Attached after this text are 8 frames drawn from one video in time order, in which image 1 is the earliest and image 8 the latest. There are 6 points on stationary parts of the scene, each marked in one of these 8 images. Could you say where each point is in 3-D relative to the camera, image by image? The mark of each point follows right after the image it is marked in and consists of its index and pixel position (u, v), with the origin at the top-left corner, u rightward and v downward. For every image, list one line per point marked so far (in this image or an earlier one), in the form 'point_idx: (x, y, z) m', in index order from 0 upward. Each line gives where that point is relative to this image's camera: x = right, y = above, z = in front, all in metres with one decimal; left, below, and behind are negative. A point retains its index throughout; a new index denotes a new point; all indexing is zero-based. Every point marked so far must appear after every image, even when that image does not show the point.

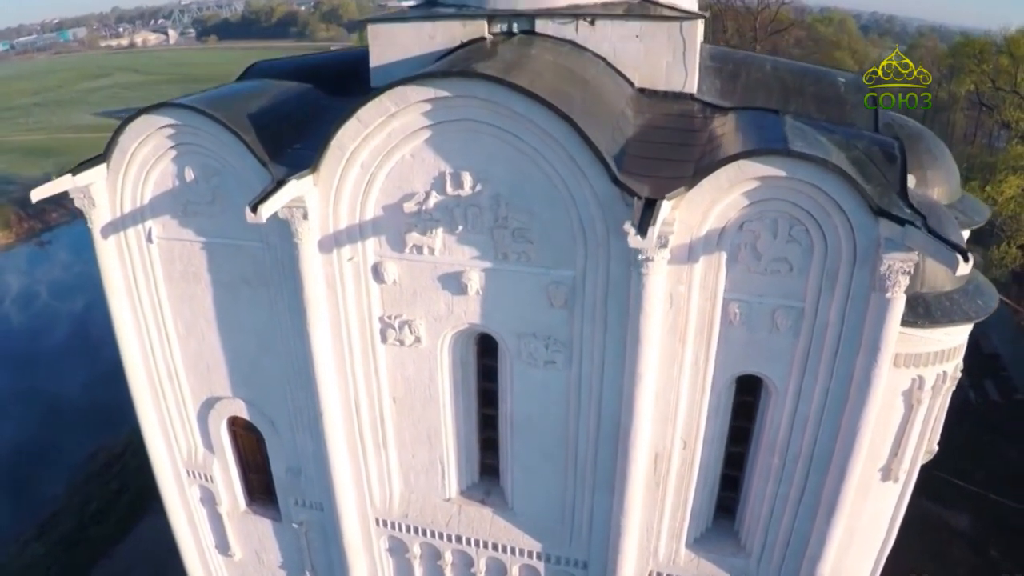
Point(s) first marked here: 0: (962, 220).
0: (+5.0, +0.7, +8.0) m
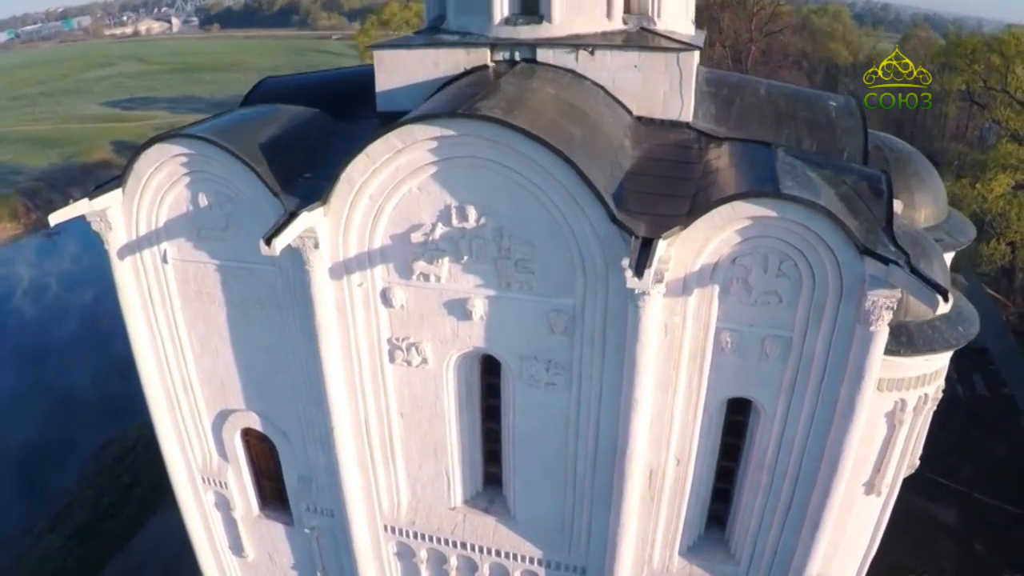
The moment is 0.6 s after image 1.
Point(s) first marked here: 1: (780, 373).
0: (+5.0, +0.5, +8.3) m
1: (+2.4, -0.8, +6.4) m
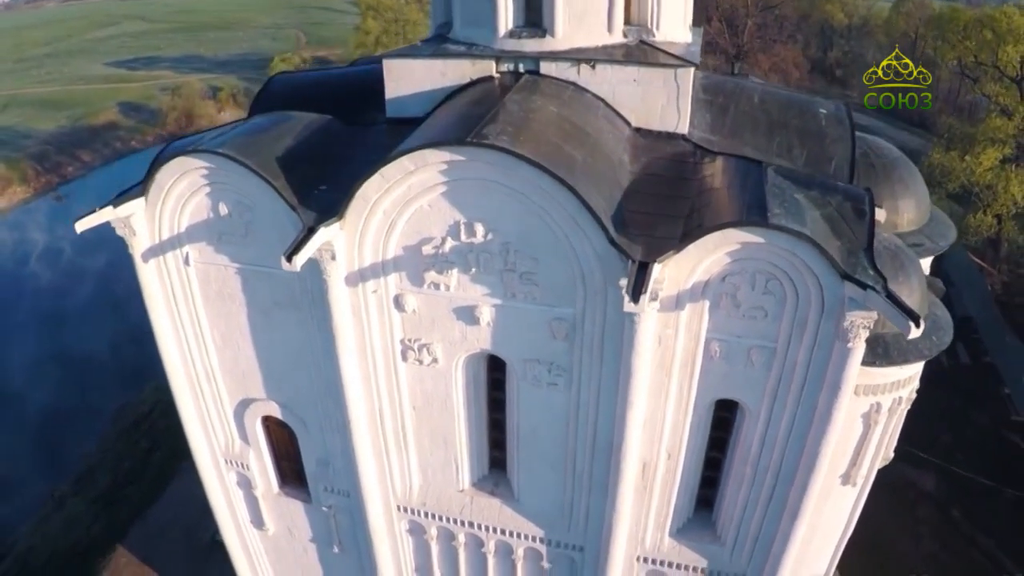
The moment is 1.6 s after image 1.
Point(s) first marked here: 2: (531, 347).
0: (+5.1, +0.5, +8.7) m
1: (+2.5, -0.9, +7.0) m
2: (+0.2, -0.6, +7.5) m
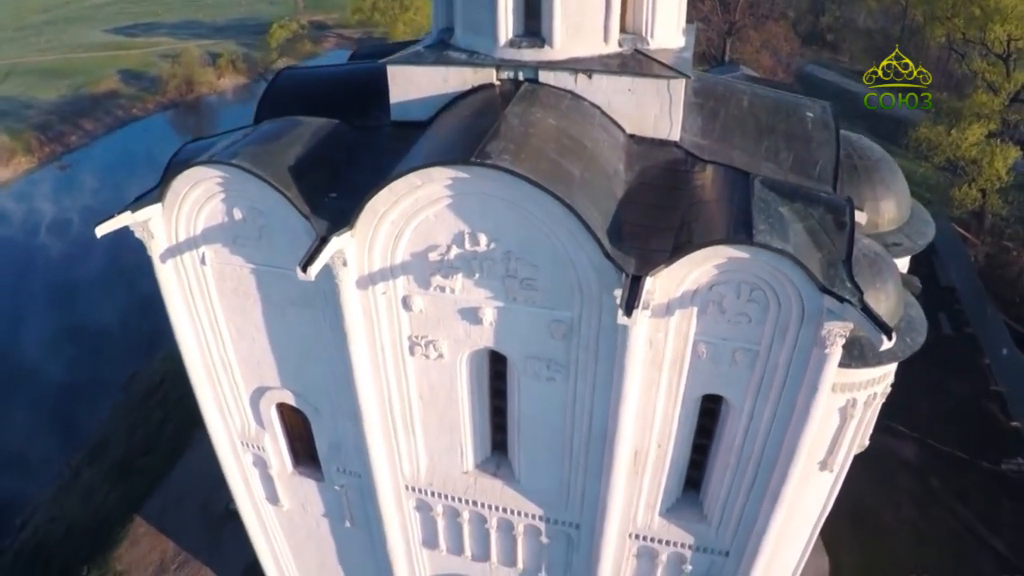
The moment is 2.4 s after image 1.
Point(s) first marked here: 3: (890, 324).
0: (+5.1, +0.6, +9.2) m
1: (+2.5, -0.9, +7.5) m
2: (+0.2, -0.6, +8.0) m
3: (+4.2, -0.4, +7.9) m
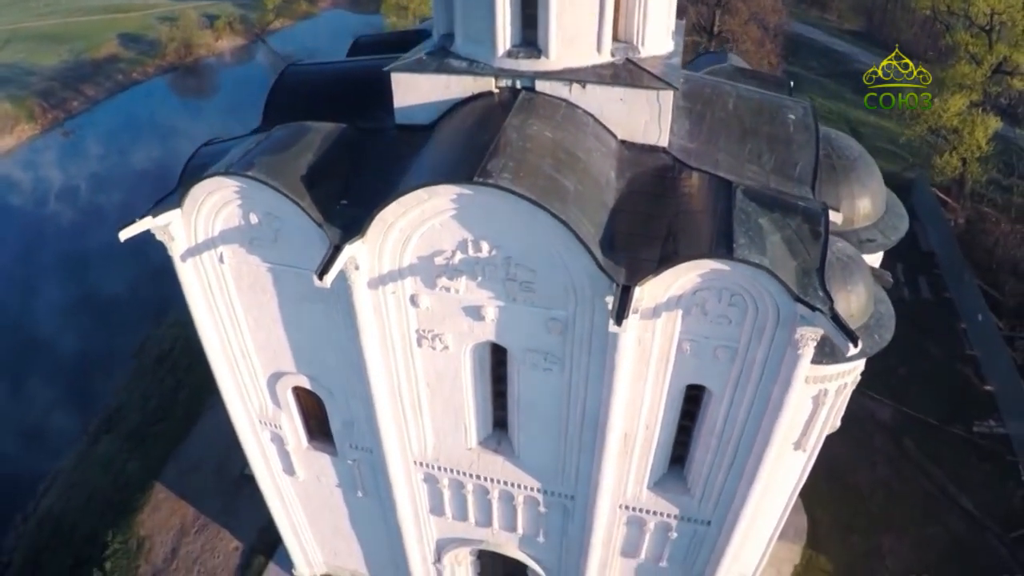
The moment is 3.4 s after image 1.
0: (+5.0, +0.7, +9.8) m
1: (+2.5, -0.9, +8.2) m
2: (+0.2, -0.6, +8.7) m
3: (+4.2, -0.4, +8.6) m
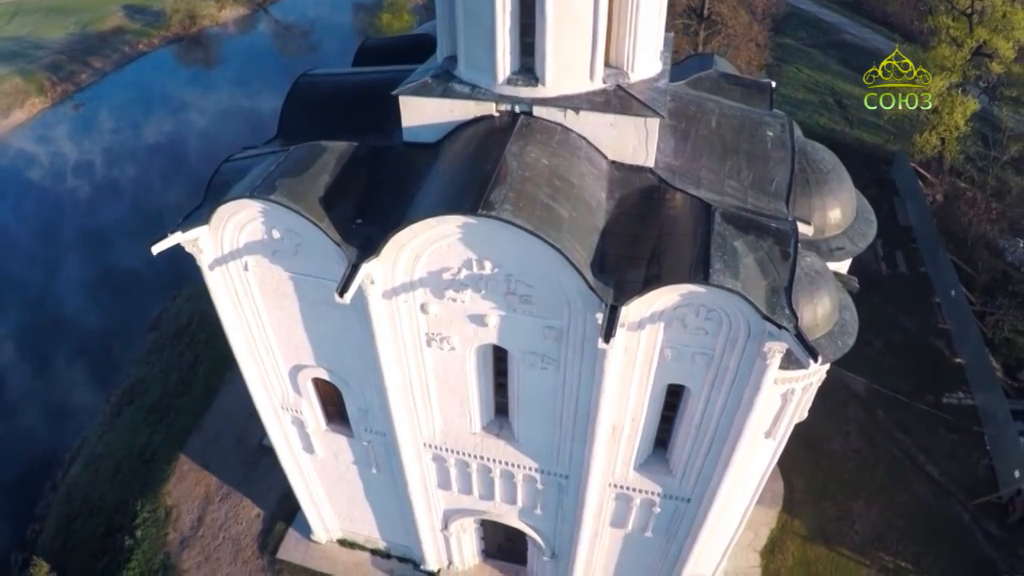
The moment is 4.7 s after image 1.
0: (+5.0, +0.6, +10.7) m
1: (+2.5, -1.1, +9.2) m
2: (+0.2, -0.8, +9.7) m
3: (+4.2, -0.5, +9.6) m
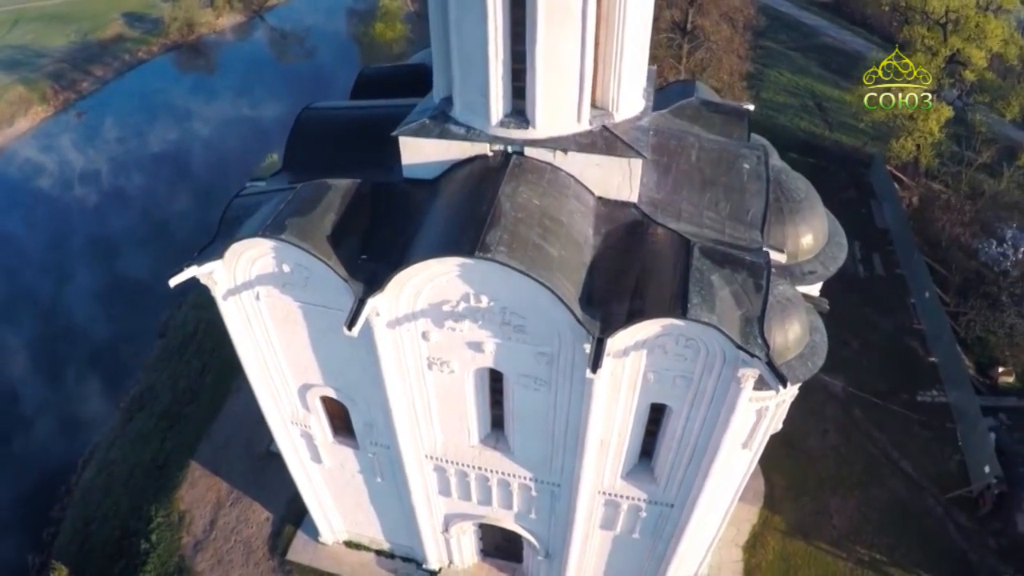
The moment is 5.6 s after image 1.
0: (+4.9, +0.3, +11.5) m
1: (+2.4, -1.5, +10.0) m
2: (+0.1, -1.2, +10.4) m
3: (+4.1, -0.9, +10.4) m
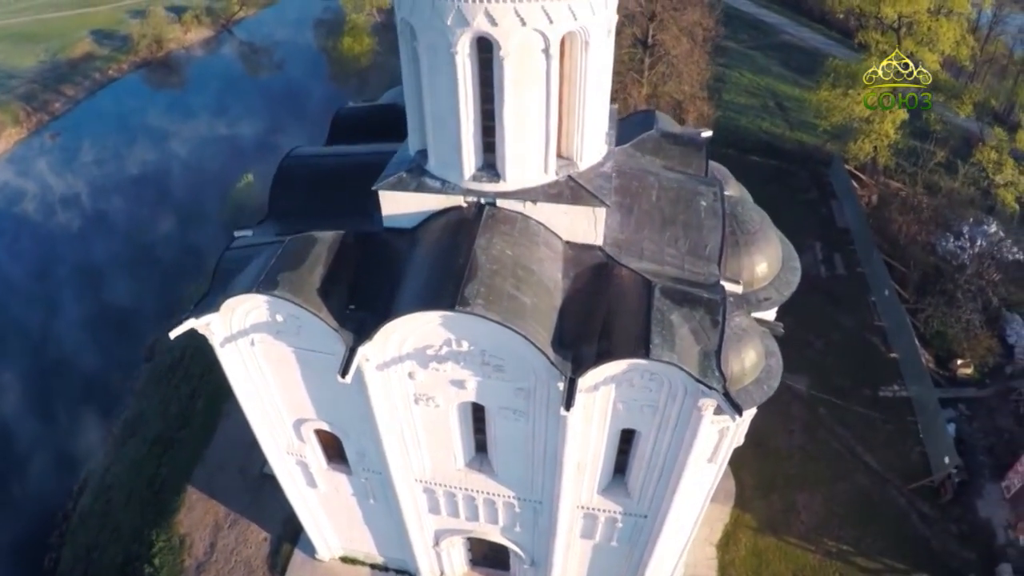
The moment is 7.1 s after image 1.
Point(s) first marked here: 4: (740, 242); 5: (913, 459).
0: (+4.6, -0.1, +12.4) m
1: (+2.1, -2.0, +10.9) m
2: (-0.2, -1.8, +11.3) m
3: (+3.8, -1.4, +11.3) m
4: (+3.9, +0.8, +12.1) m
5: (+10.0, -4.3, +18.2) m
